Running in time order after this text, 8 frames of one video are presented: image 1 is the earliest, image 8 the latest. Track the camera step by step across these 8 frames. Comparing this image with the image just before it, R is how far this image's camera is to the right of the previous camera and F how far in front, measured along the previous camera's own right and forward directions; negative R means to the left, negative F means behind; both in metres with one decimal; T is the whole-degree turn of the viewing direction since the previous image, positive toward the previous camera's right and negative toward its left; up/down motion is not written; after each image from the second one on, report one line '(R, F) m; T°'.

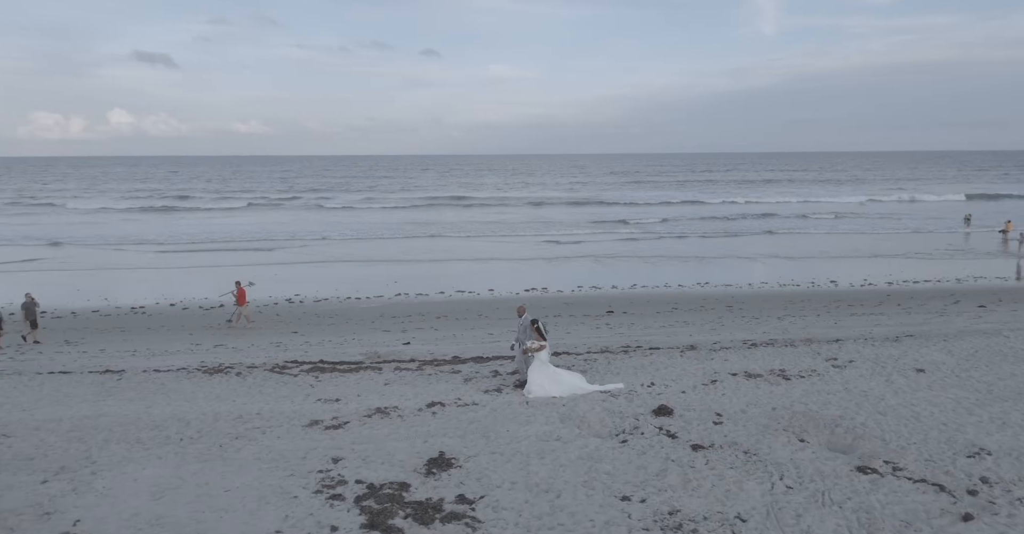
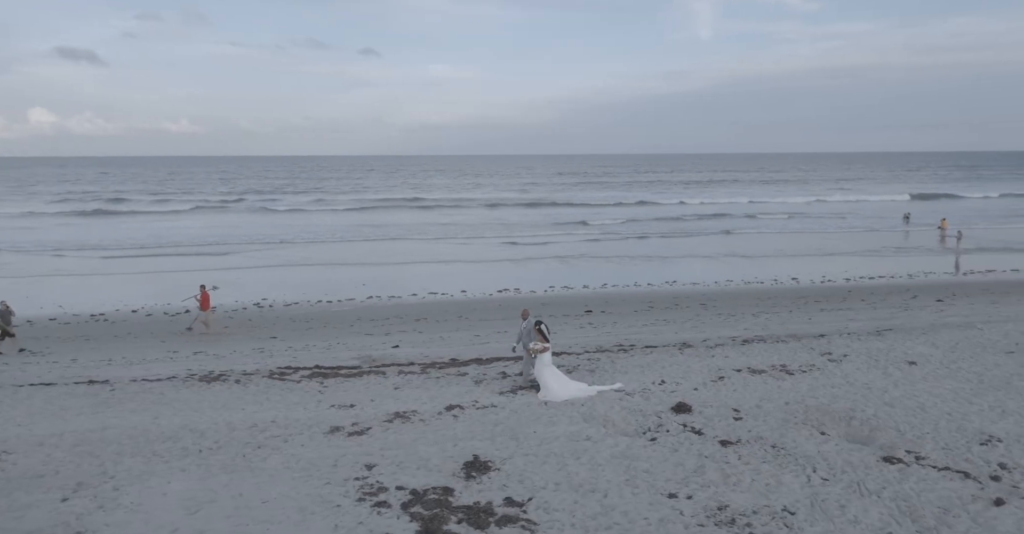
(-0.8, +0.1) m; +4°
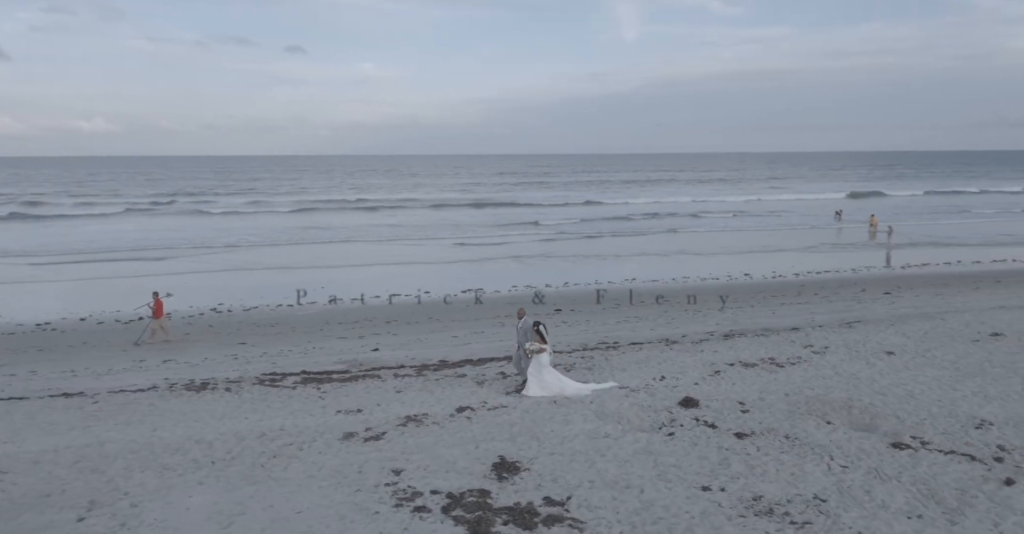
(-0.8, +0.1) m; +5°
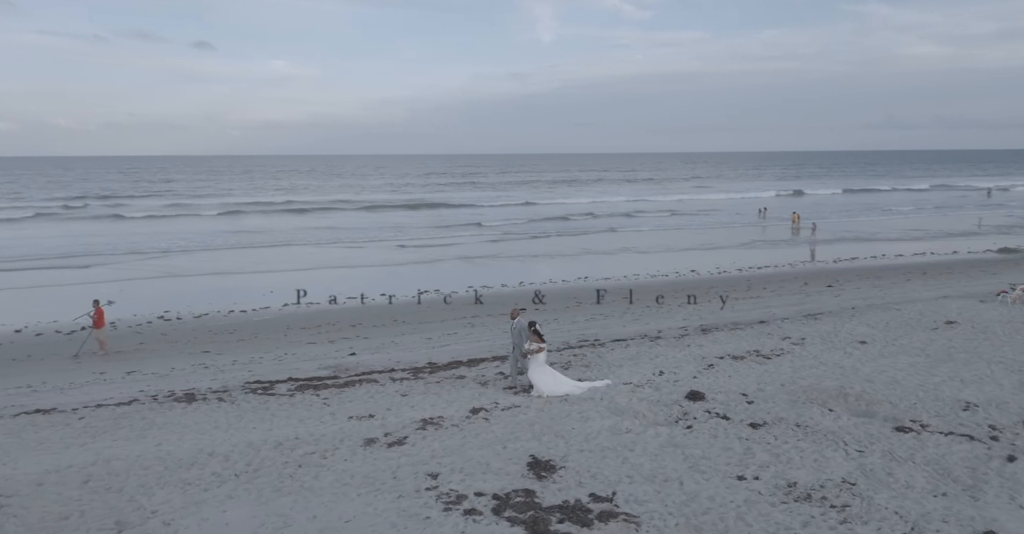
(-1.0, +0.1) m; +6°
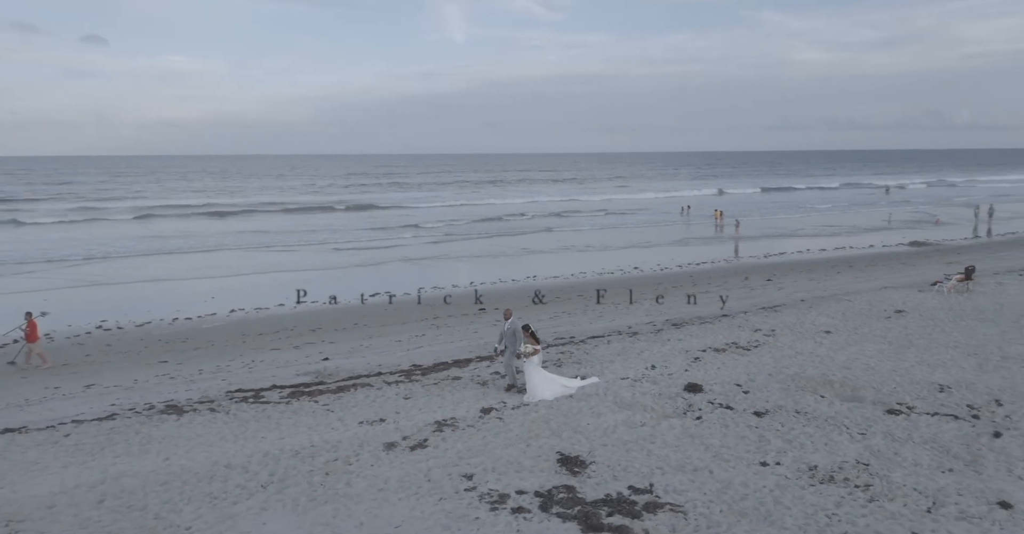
(-1.0, 0.0) m; +6°
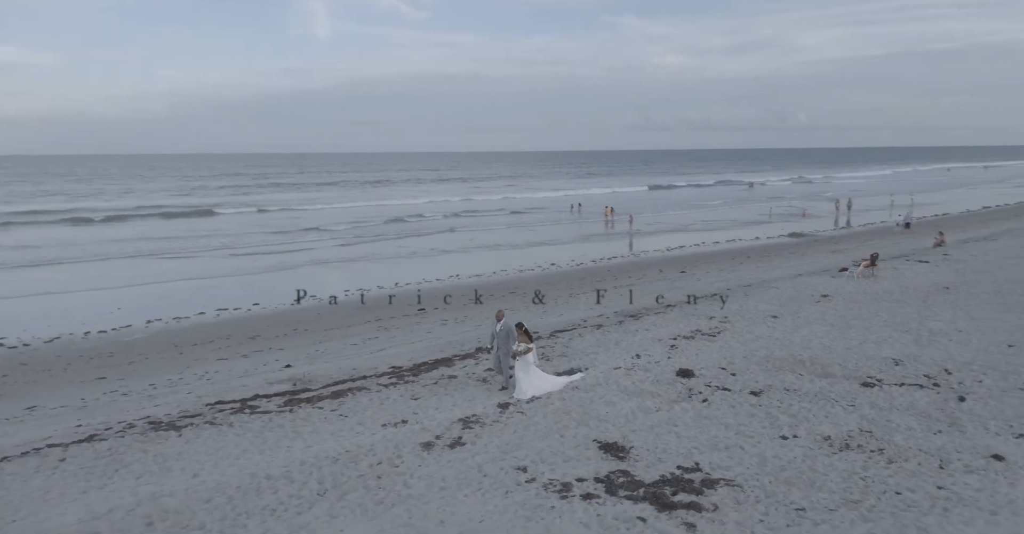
(-1.5, 0.0) m; +9°
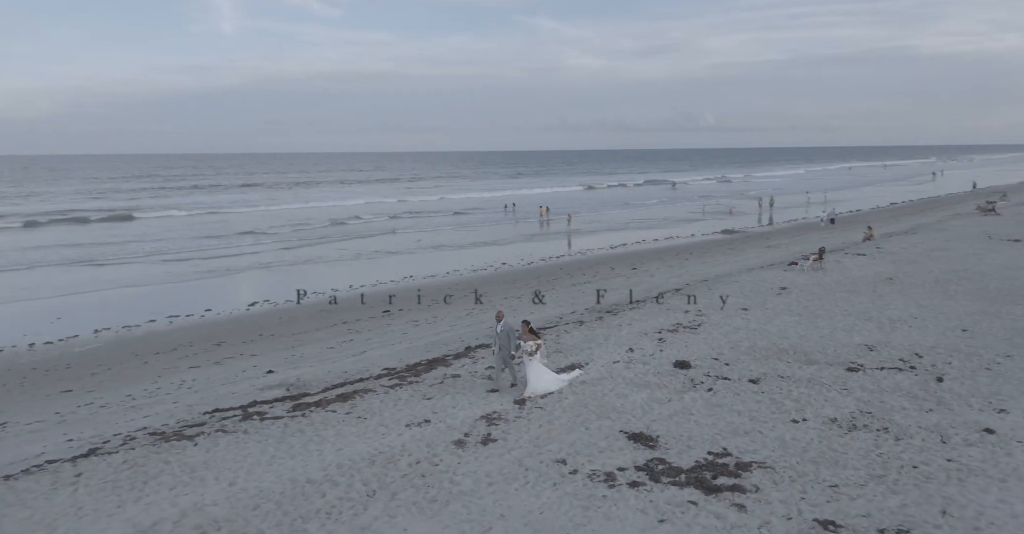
(-1.0, -0.1) m; +6°
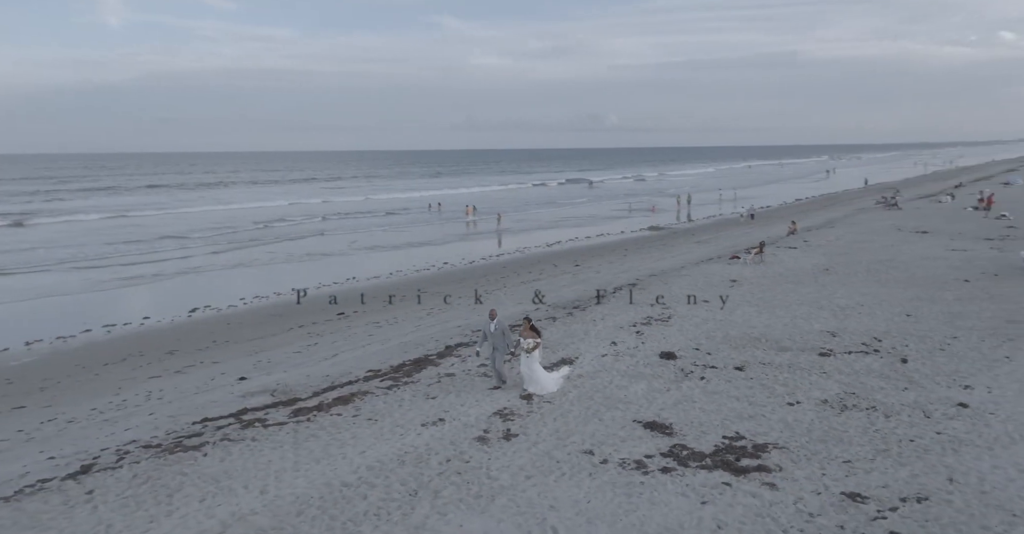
(-1.0, -0.1) m; +6°
